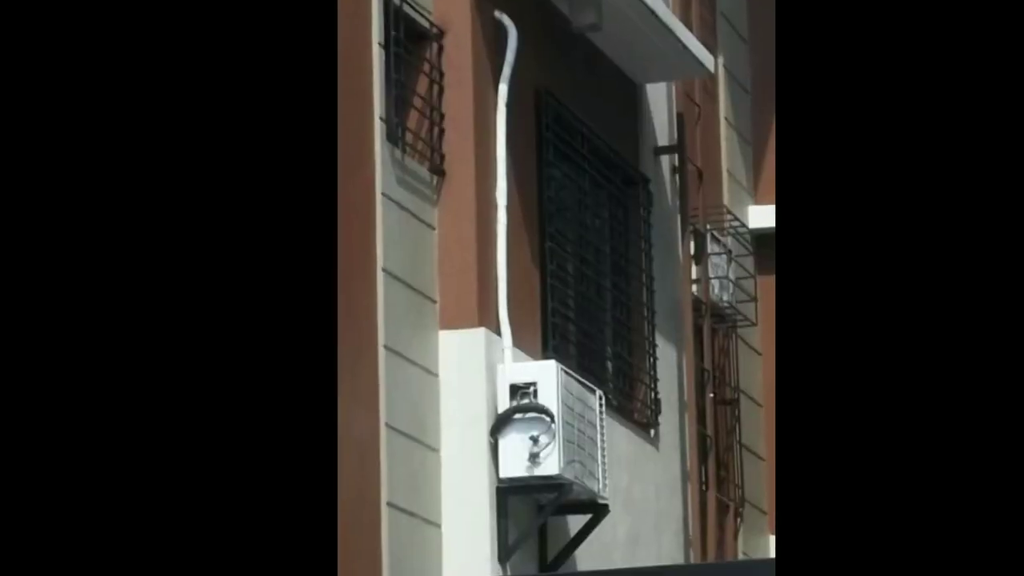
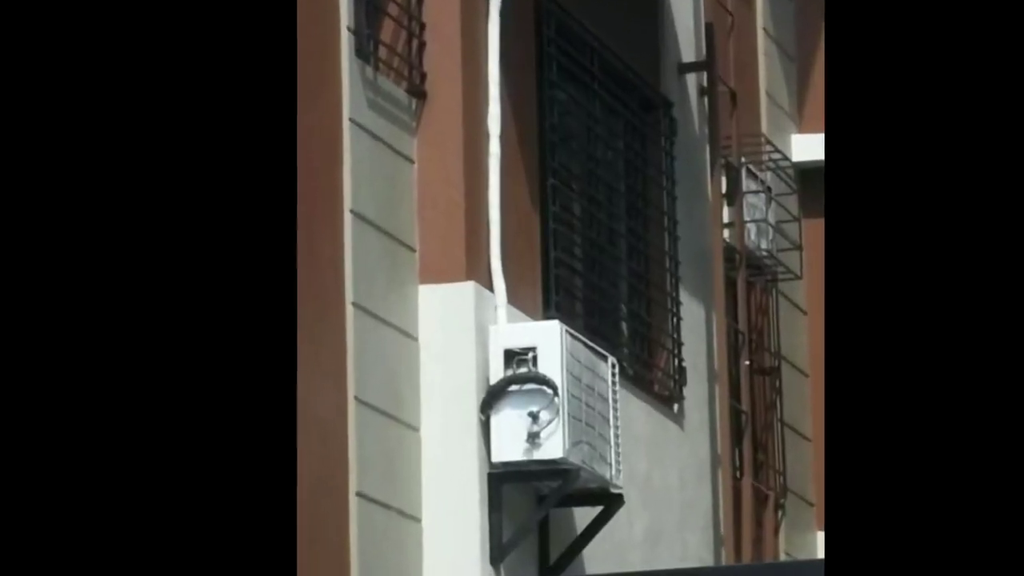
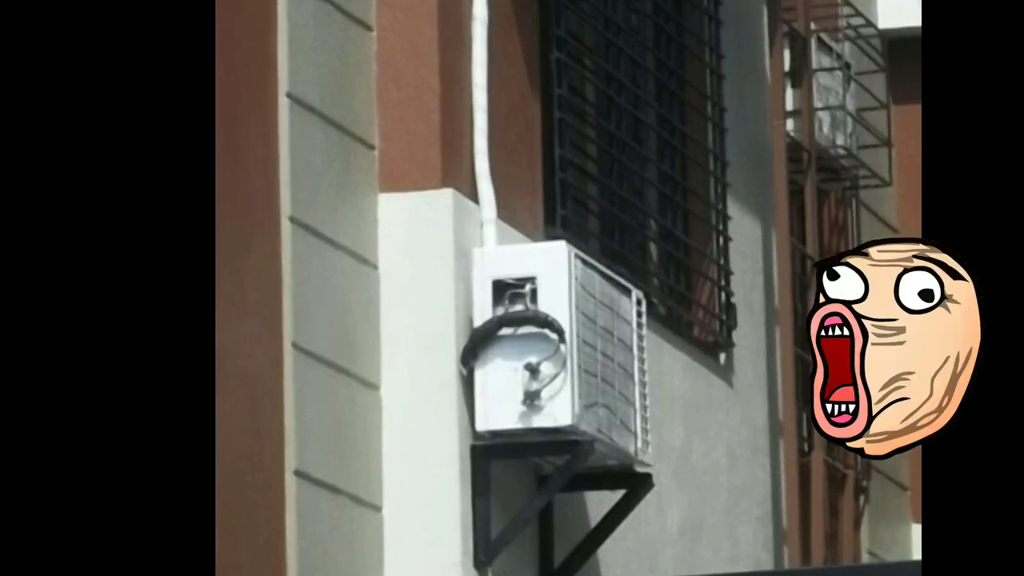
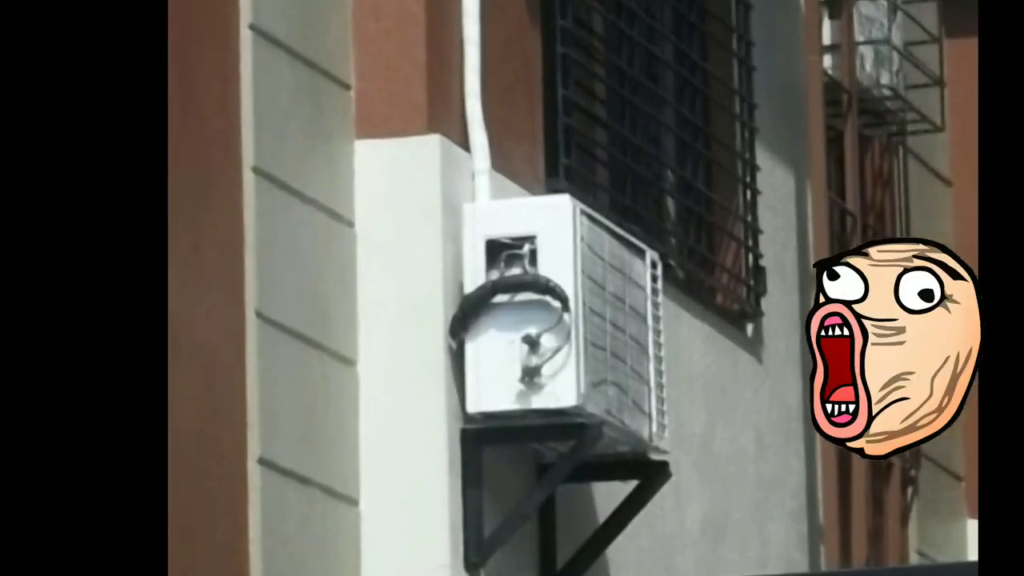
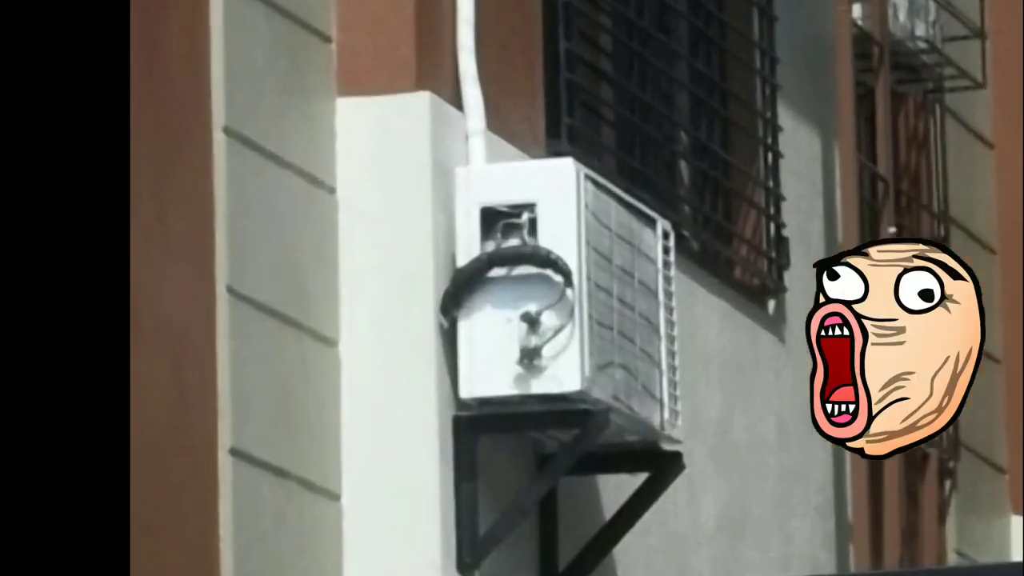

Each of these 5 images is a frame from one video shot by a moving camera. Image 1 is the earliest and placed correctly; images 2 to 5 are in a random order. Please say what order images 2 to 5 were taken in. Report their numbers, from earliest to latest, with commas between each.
2, 3, 4, 5
